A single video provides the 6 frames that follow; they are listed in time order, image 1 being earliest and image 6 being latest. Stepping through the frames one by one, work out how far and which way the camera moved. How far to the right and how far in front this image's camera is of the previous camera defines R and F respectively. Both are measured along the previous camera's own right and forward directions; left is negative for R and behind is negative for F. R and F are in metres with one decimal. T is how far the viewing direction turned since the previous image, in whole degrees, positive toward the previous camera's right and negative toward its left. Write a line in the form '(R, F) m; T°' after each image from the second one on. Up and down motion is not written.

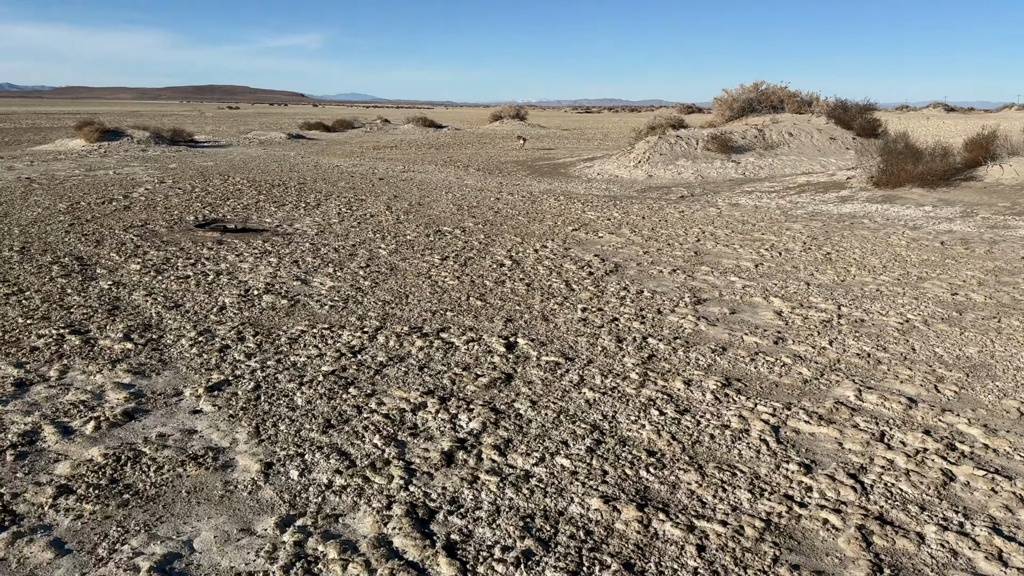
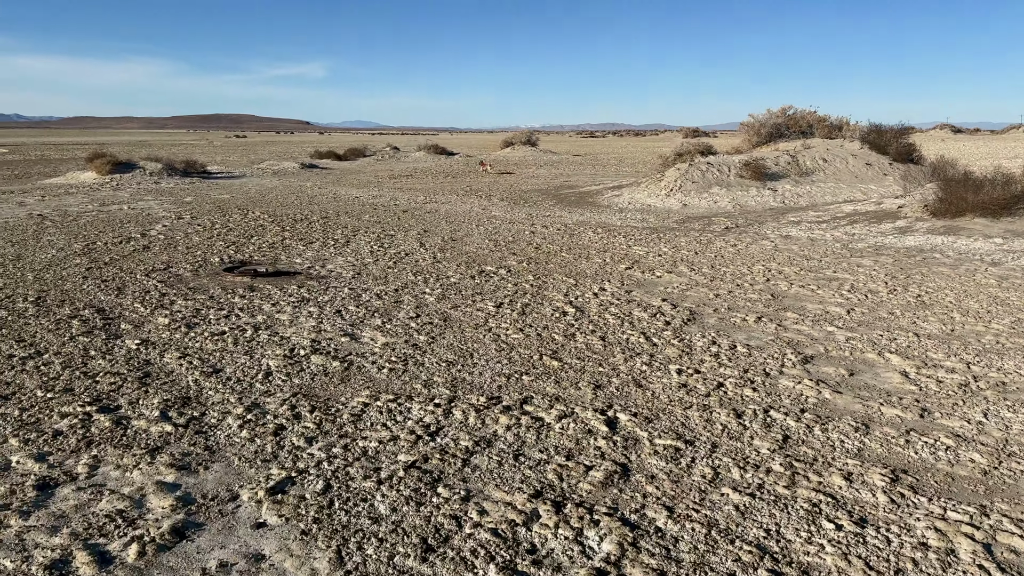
(-0.5, +0.7) m; 0°
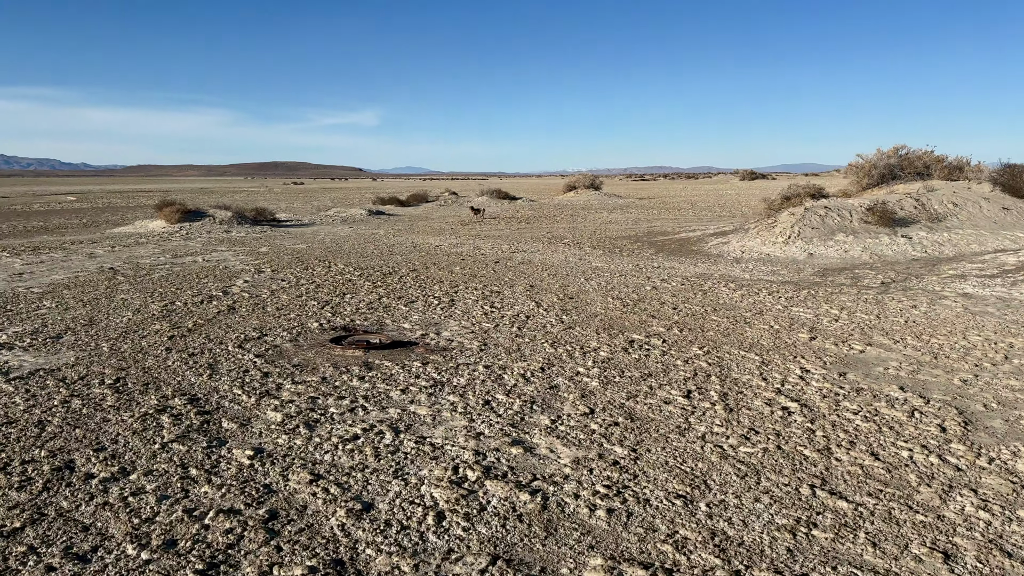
(-1.0, +1.5) m; -3°
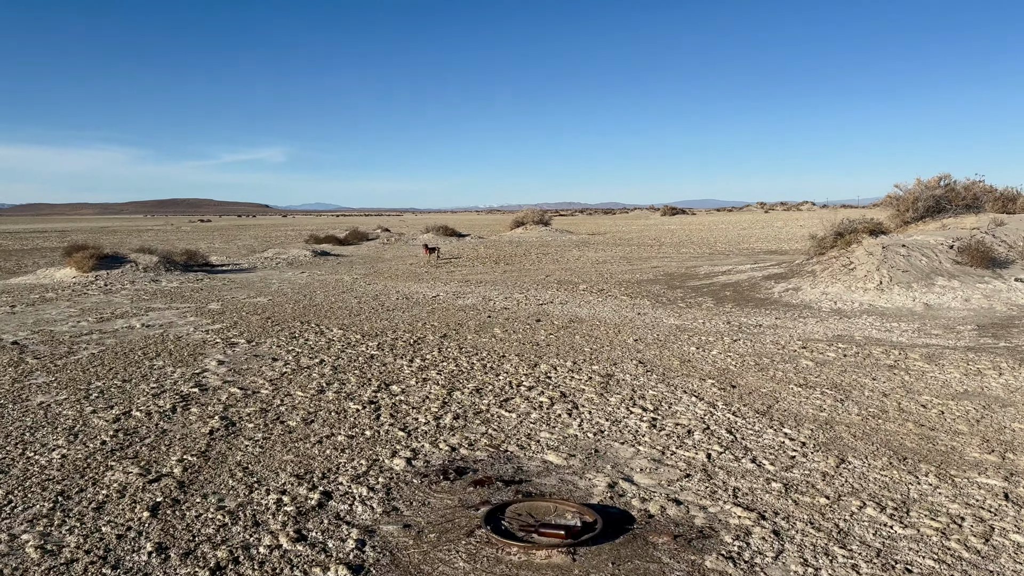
(-1.9, +3.5) m; +6°
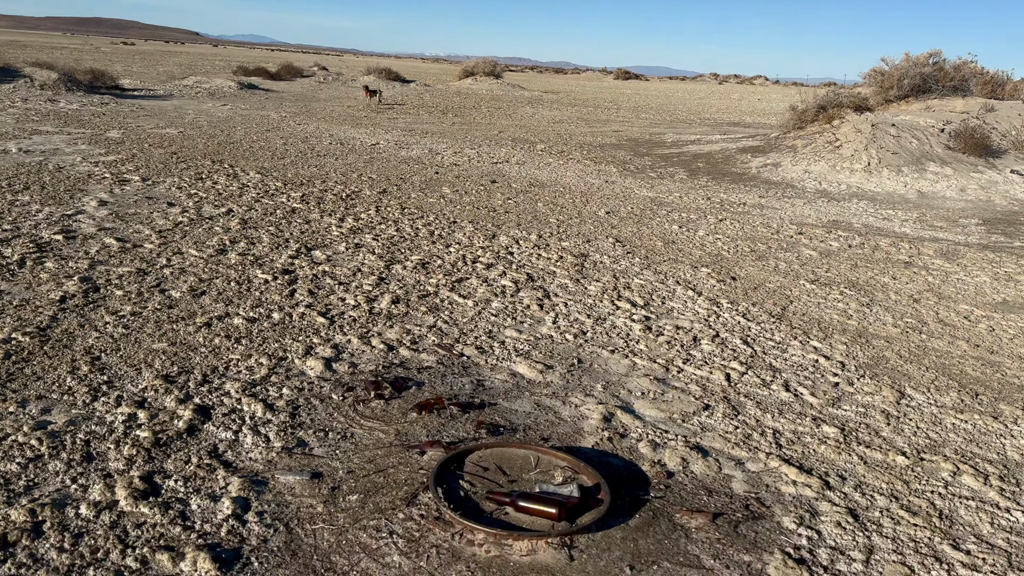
(-0.1, +1.4) m; +5°
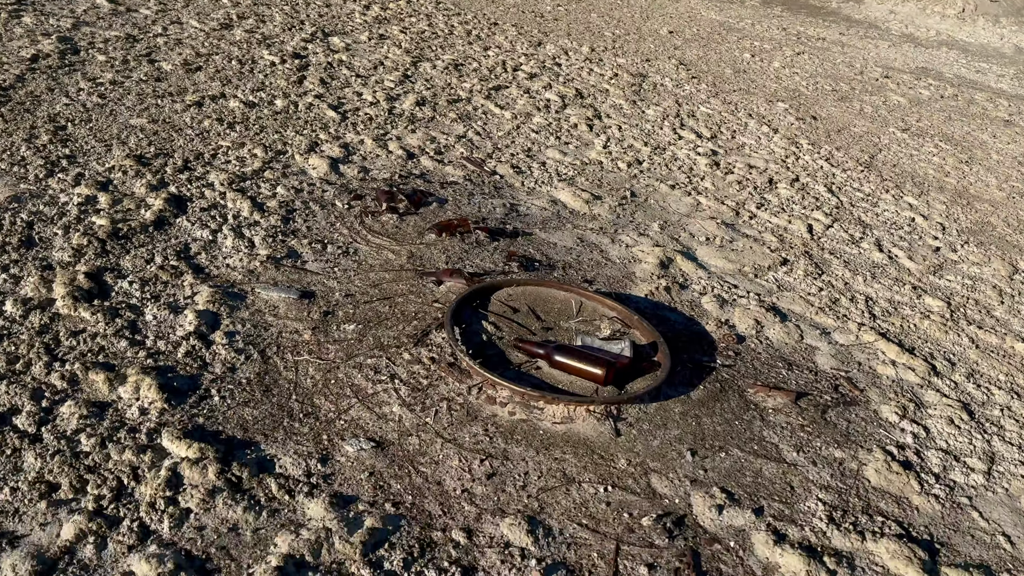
(-0.1, +0.6) m; -1°
